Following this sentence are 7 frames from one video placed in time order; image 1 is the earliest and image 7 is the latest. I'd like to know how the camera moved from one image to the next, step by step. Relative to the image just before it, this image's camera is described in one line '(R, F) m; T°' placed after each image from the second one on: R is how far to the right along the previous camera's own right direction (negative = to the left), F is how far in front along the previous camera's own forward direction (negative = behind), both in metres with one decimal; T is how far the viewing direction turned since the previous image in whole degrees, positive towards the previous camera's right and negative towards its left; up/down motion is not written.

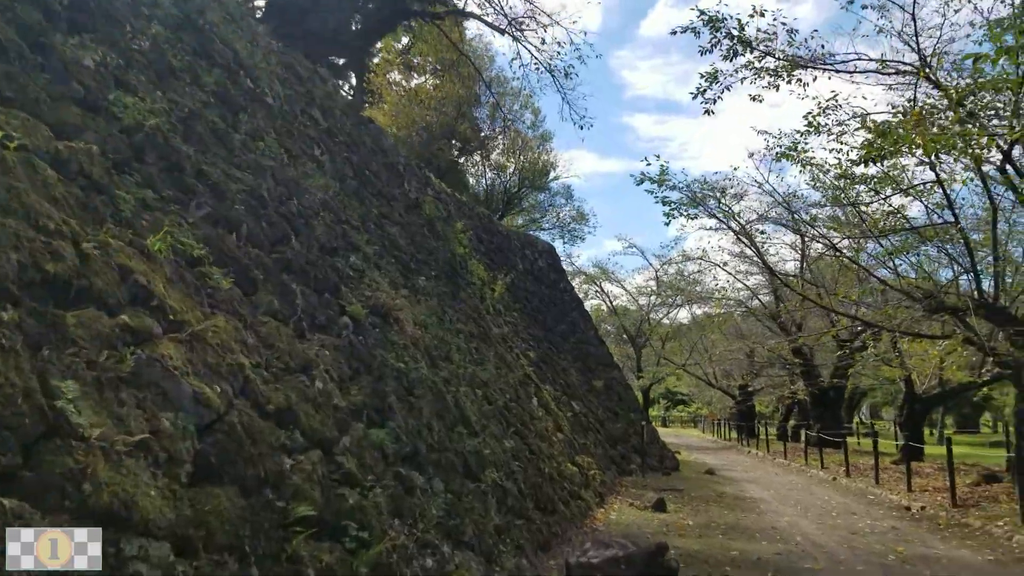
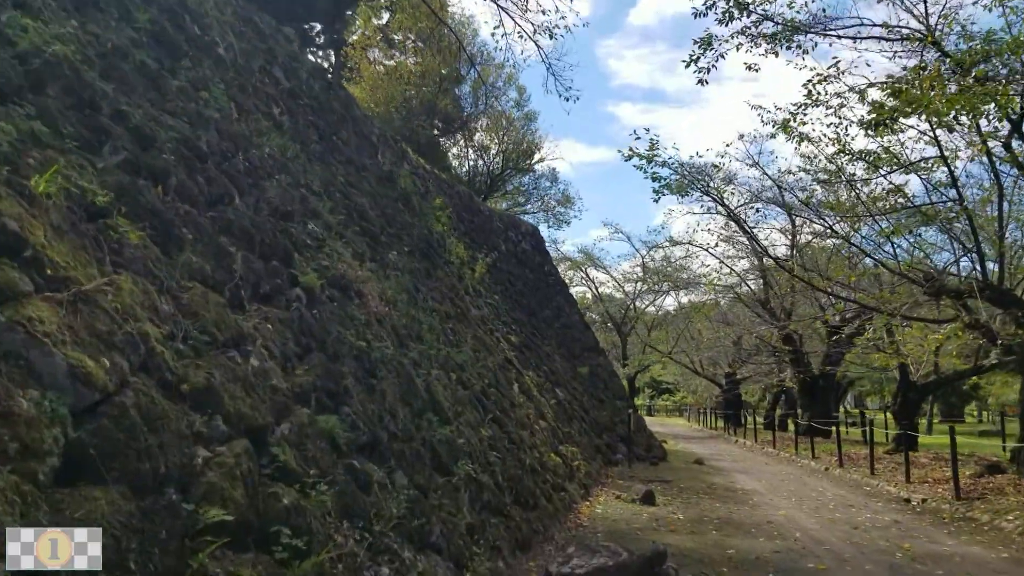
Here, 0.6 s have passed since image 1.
(+0.1, +0.8) m; +1°
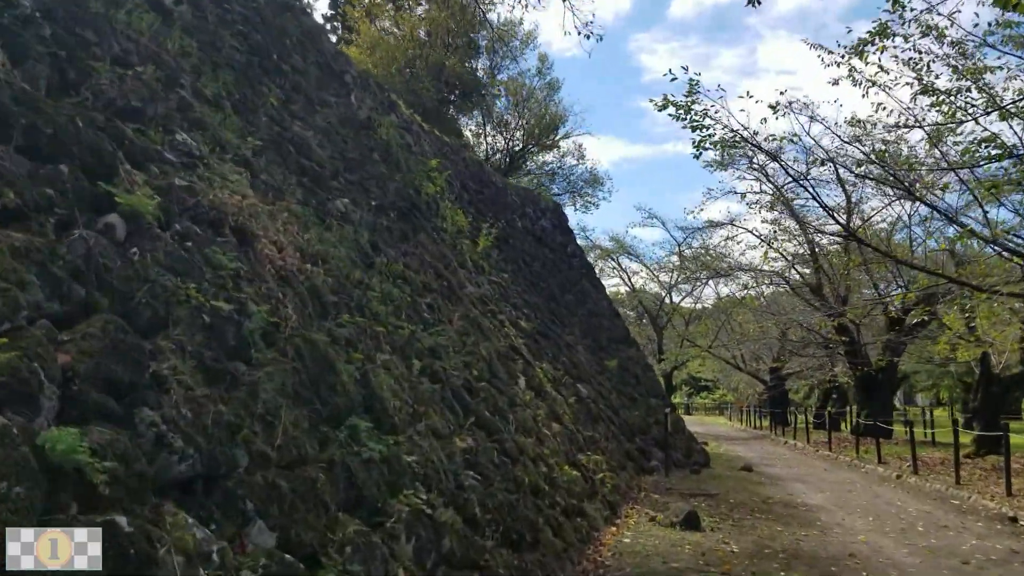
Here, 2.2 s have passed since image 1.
(+0.3, +2.5) m; -2°
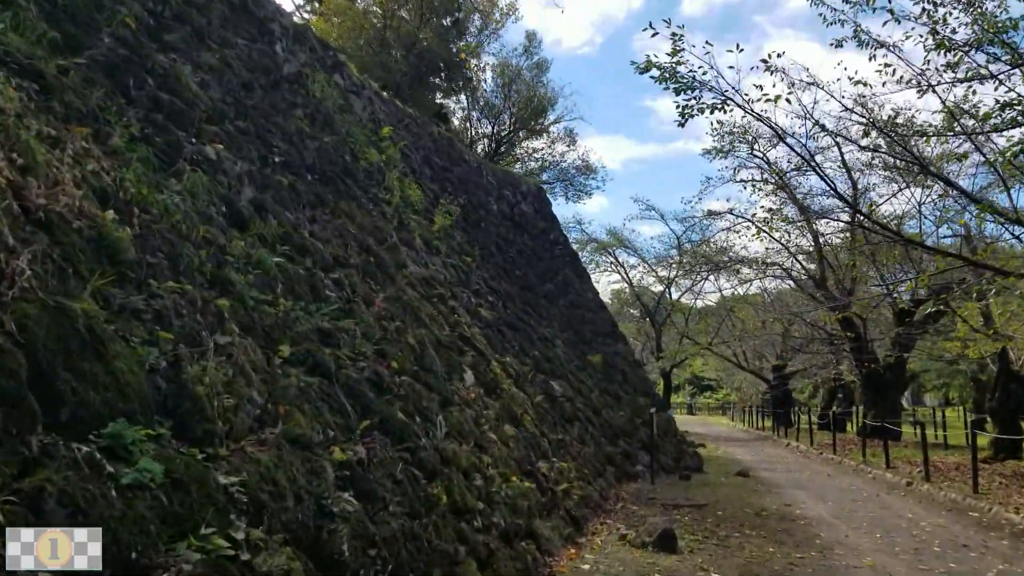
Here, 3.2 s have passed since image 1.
(+0.5, +1.5) m; 0°
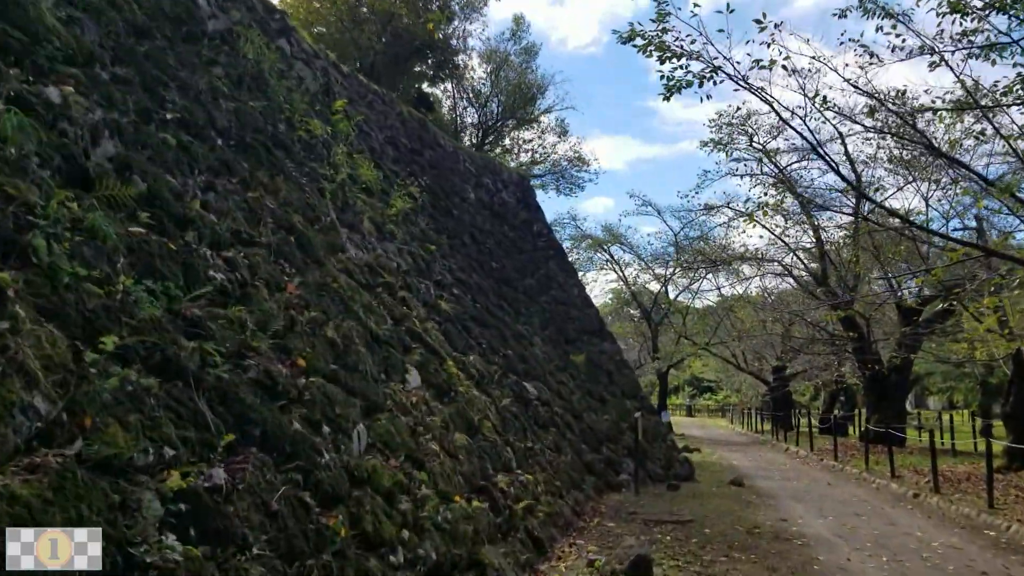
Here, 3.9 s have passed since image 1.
(+0.4, +1.1) m; 0°
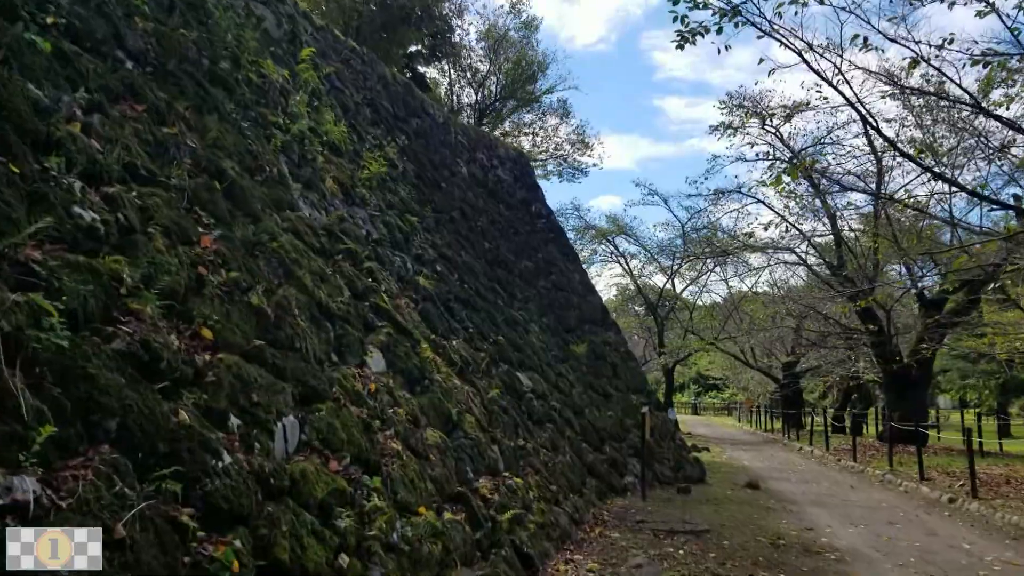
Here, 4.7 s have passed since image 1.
(+0.1, +1.3) m; 0°
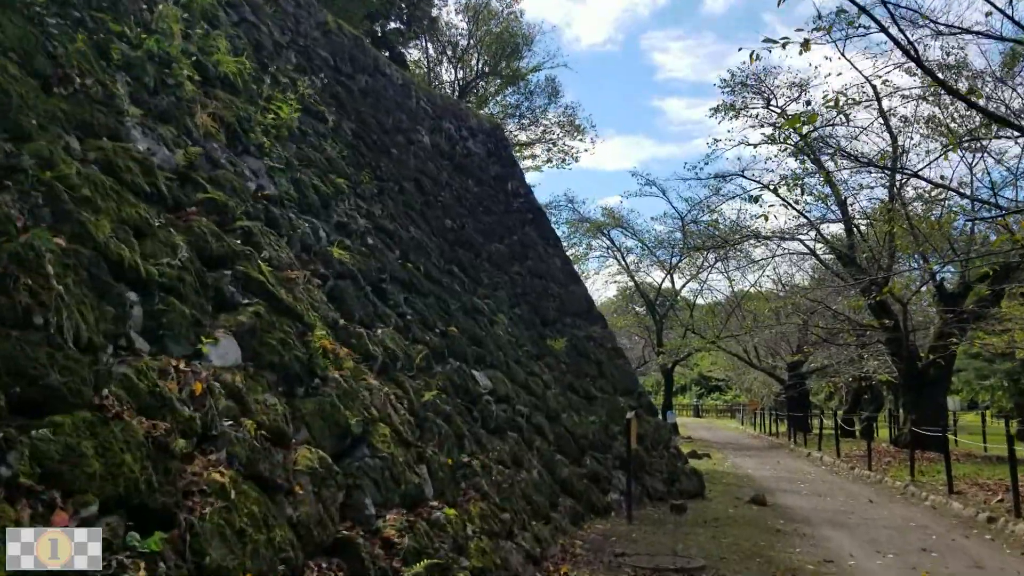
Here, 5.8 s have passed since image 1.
(+0.4, +1.8) m; 0°
